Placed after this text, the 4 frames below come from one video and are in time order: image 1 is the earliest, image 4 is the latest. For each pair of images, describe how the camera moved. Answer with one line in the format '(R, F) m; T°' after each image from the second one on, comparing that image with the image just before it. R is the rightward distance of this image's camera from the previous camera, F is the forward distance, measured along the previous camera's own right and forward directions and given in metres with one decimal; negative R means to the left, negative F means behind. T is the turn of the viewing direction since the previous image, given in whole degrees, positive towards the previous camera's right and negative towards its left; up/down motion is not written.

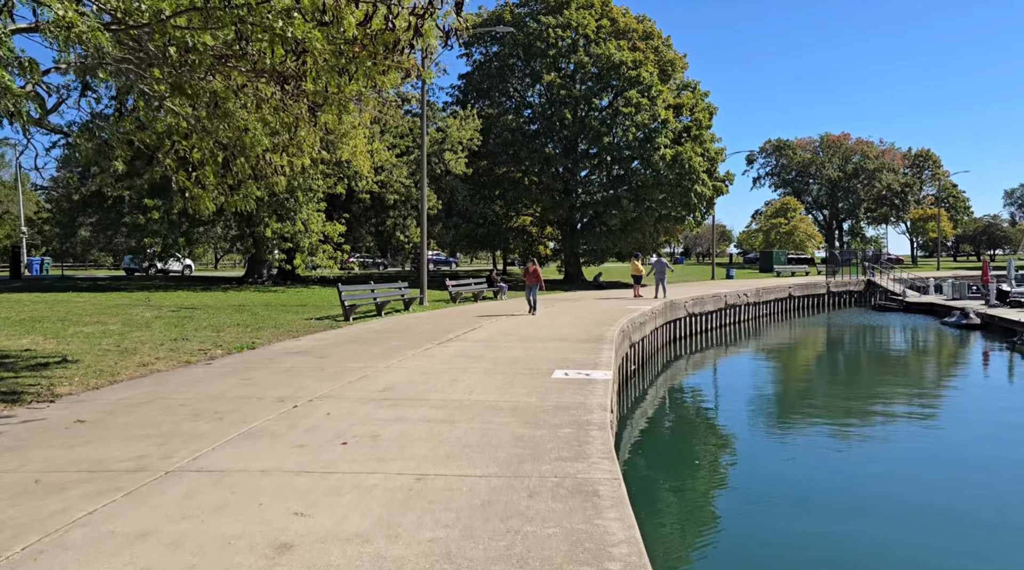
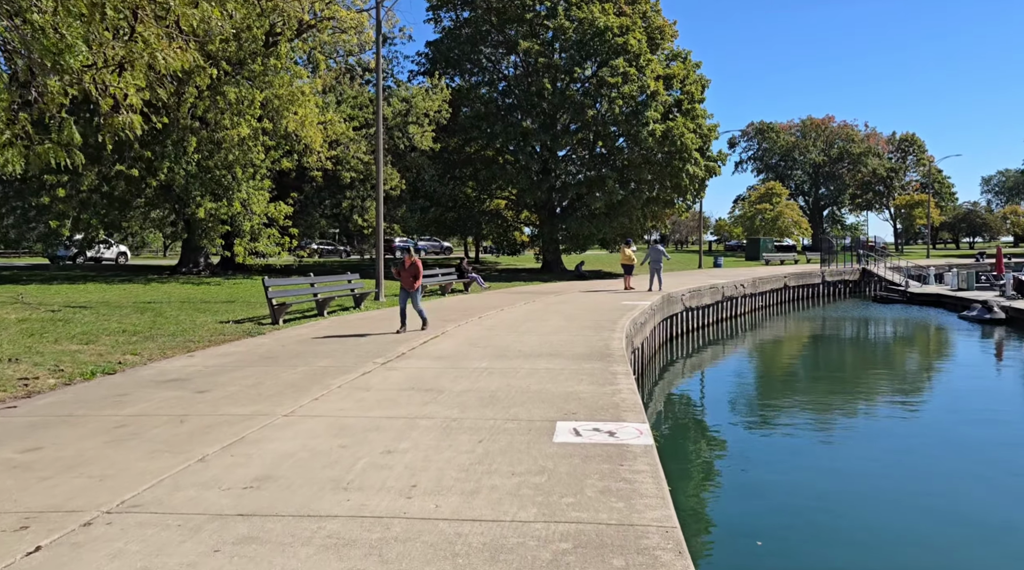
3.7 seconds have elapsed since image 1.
(0.0, +3.4) m; +2°
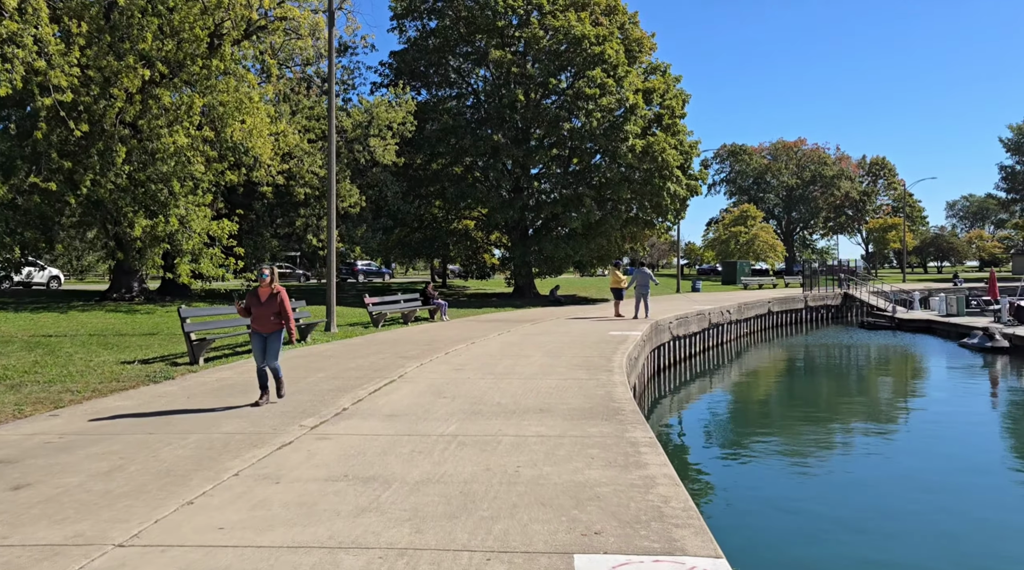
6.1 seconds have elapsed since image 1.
(-0.1, +2.2) m; +2°
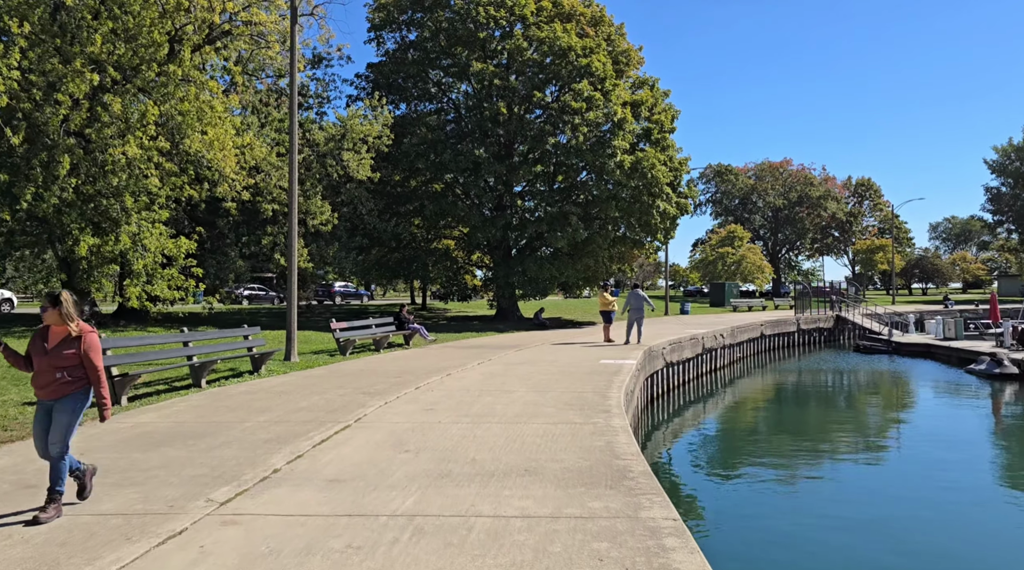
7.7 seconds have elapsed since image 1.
(0.0, +1.5) m; +1°
